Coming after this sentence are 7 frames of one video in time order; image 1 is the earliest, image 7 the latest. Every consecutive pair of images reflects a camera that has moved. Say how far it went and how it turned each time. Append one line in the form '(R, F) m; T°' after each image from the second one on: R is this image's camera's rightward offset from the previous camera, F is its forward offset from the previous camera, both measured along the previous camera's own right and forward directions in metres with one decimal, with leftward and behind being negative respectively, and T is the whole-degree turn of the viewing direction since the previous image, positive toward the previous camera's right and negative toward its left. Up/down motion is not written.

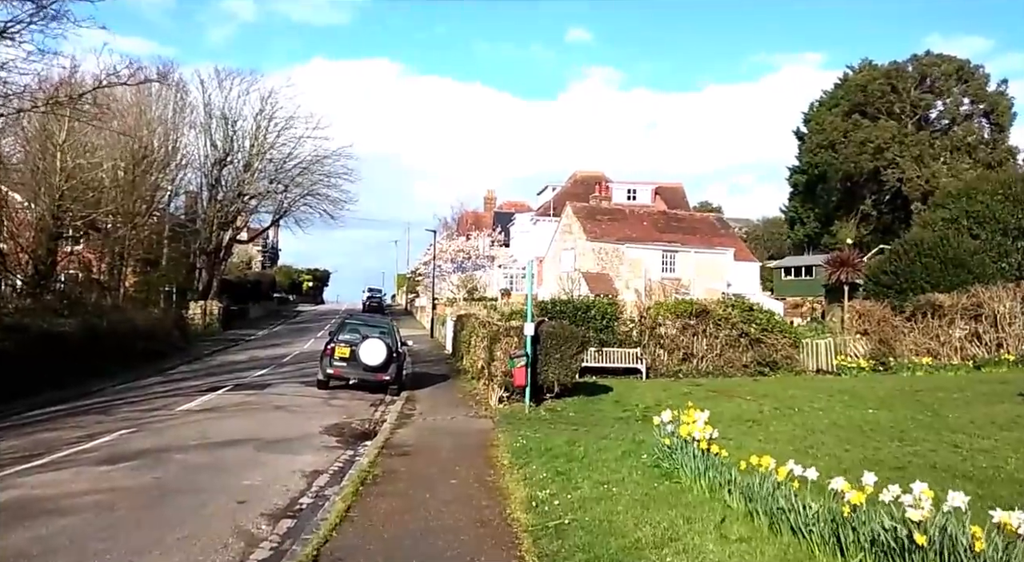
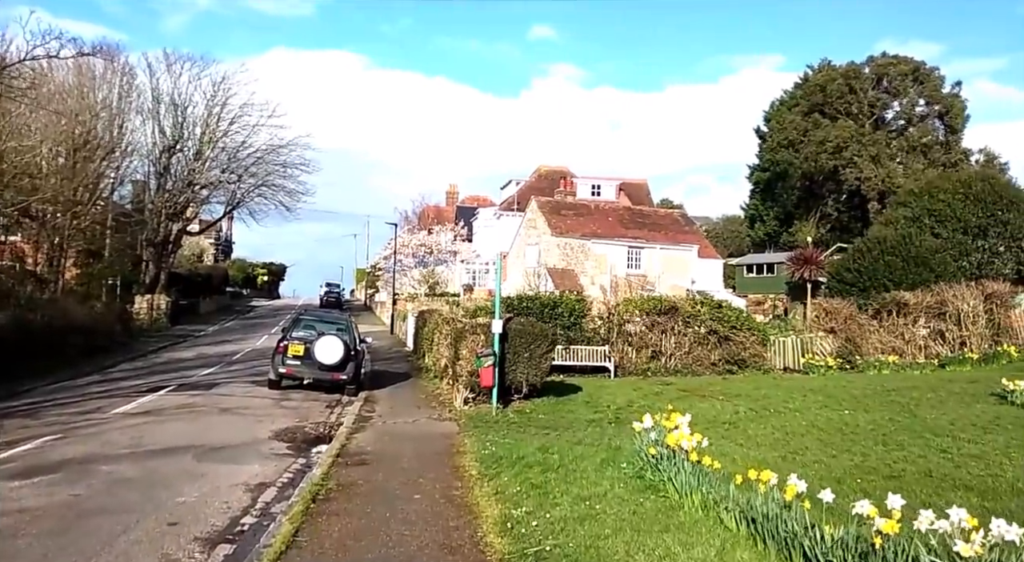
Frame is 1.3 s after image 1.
(-0.1, +0.8) m; +3°
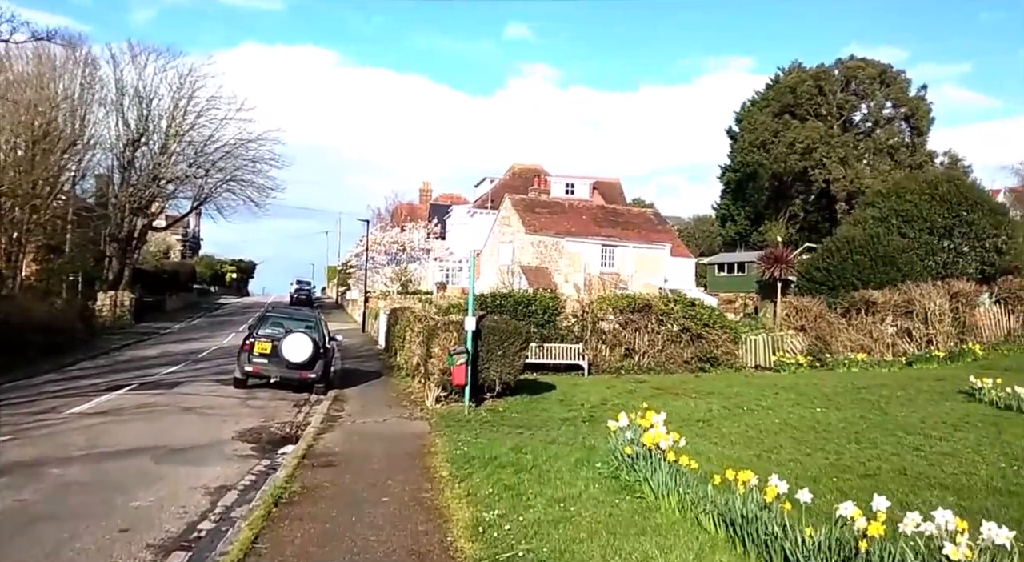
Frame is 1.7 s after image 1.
(0.0, +0.2) m; +2°
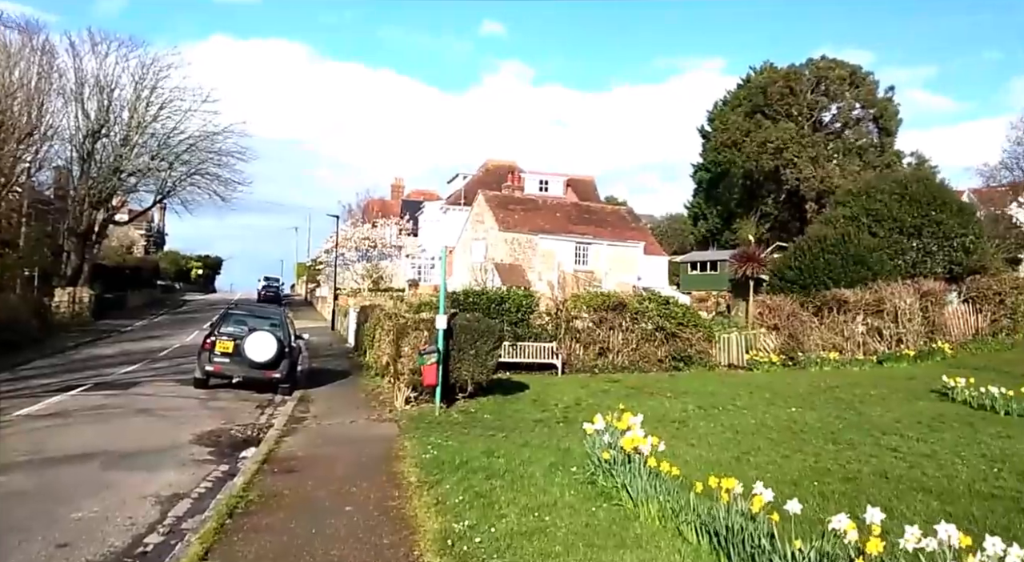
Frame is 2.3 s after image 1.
(0.0, +0.4) m; +2°
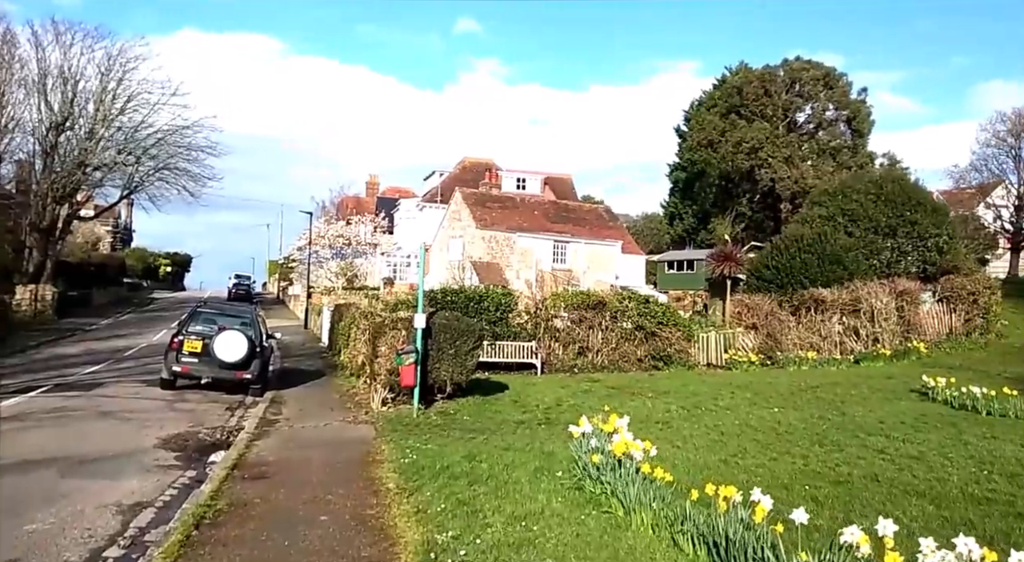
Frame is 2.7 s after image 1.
(-0.1, +0.3) m; +2°
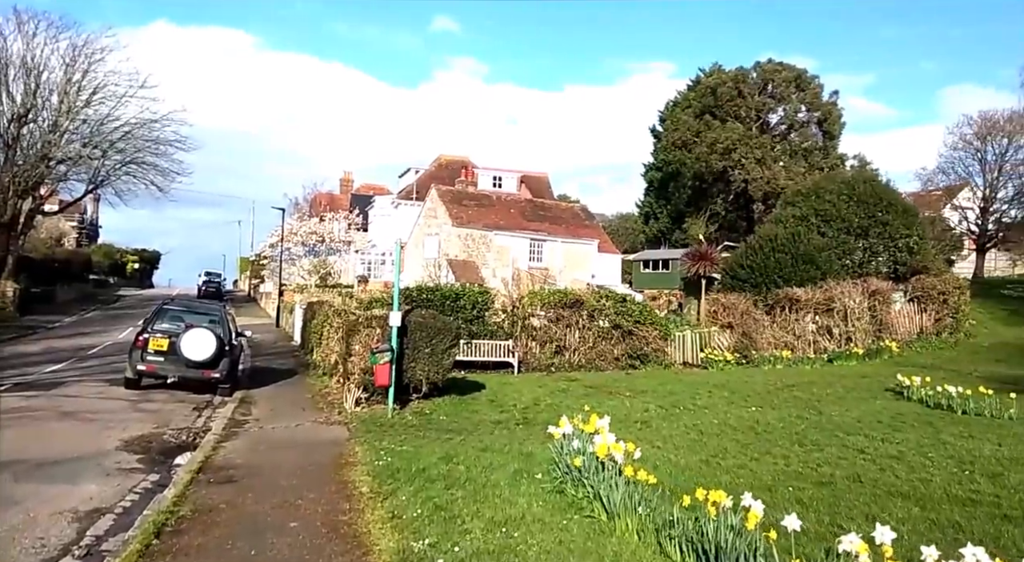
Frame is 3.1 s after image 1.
(0.0, +0.2) m; +2°
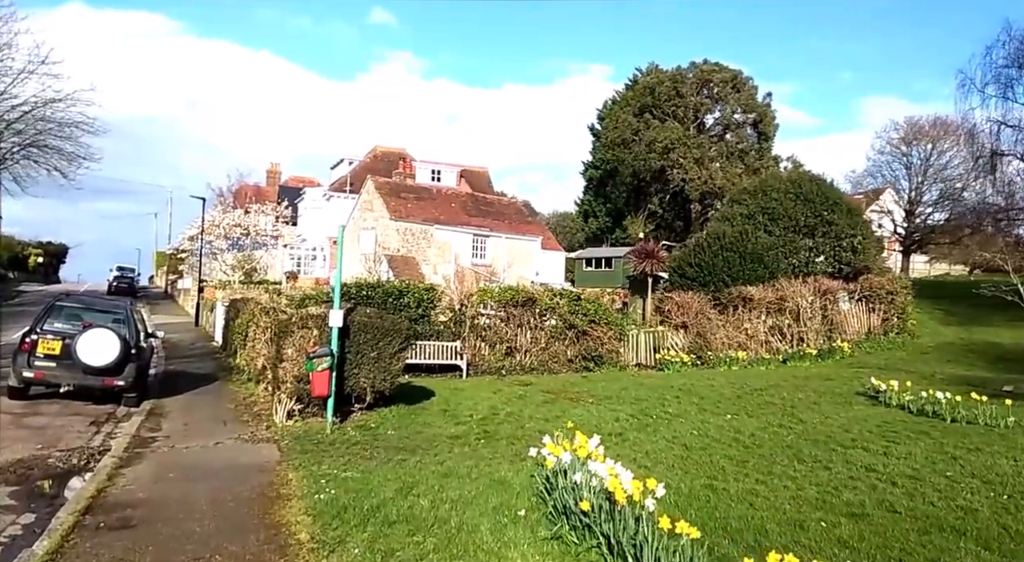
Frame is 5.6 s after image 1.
(-0.4, +1.4) m; +6°
